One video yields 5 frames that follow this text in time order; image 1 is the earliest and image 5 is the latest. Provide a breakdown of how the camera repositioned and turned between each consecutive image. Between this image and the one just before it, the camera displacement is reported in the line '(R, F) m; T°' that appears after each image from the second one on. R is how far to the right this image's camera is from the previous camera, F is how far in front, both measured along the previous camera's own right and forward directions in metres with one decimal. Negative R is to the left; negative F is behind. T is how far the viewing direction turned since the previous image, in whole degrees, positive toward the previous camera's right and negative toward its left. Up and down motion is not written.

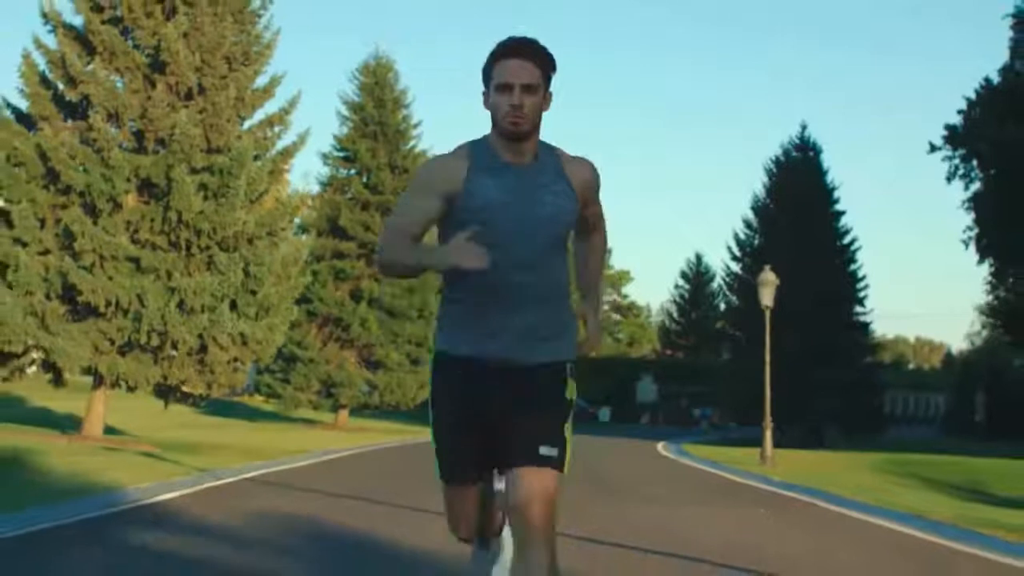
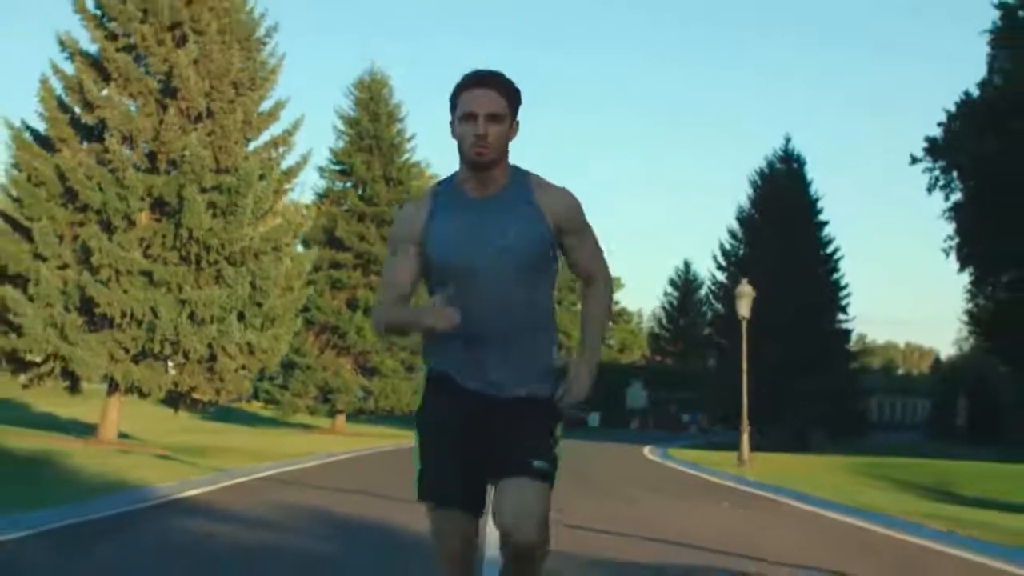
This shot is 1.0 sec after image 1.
(0.0, -1.6) m; 0°
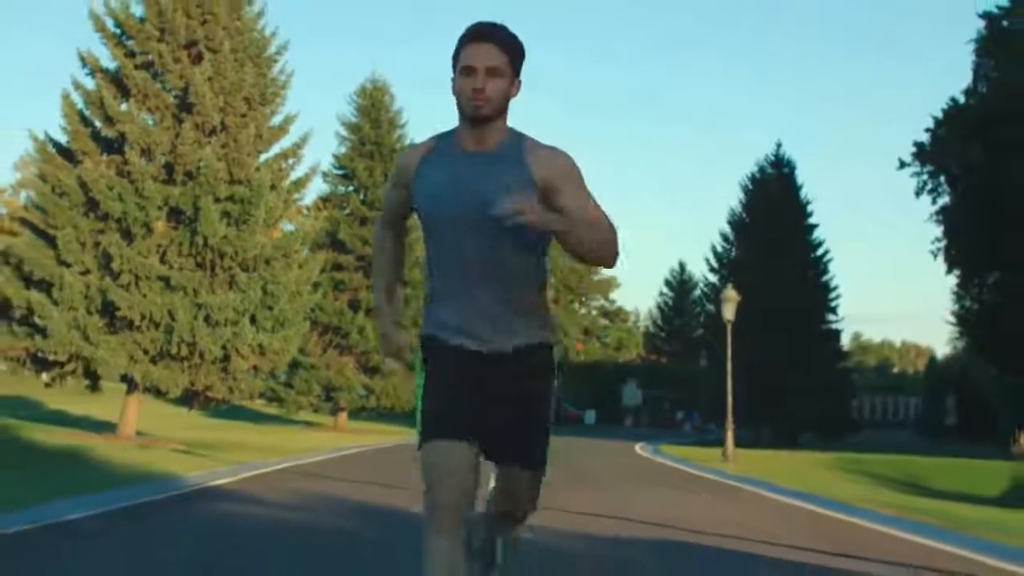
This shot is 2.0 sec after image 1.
(0.0, -1.6) m; 0°
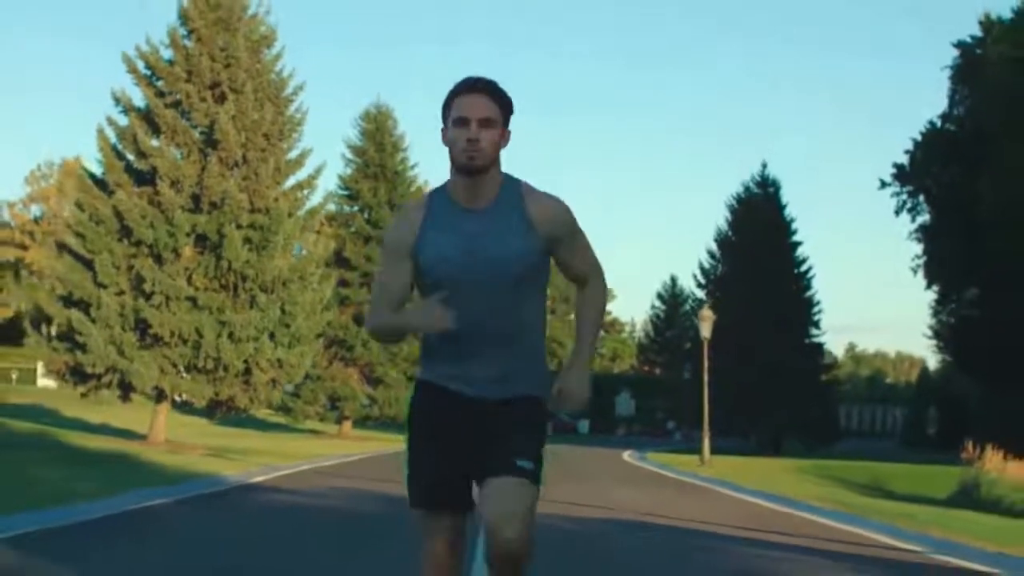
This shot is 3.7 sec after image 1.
(0.0, -2.8) m; 0°
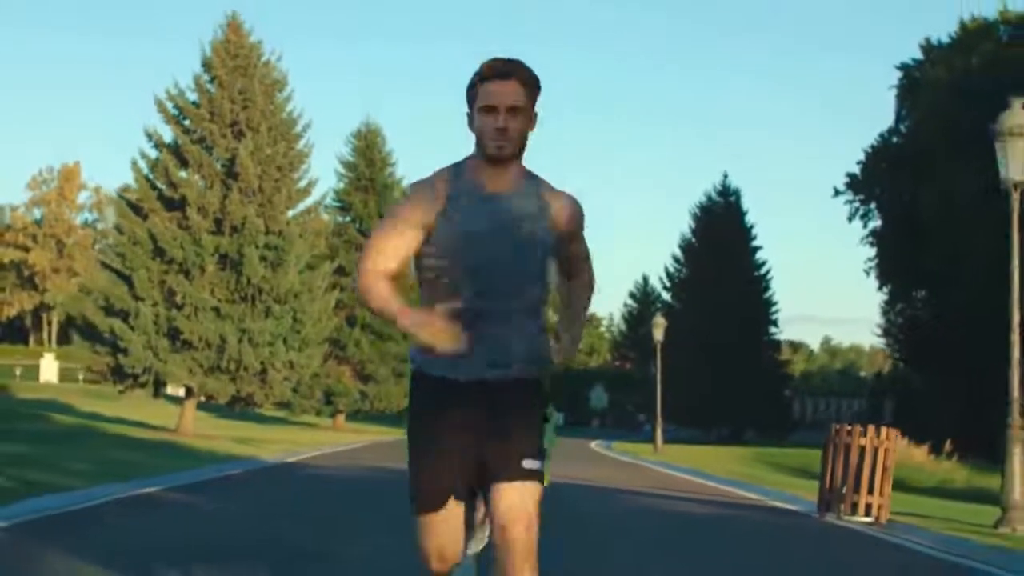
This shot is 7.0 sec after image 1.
(0.0, -5.1) m; +1°
